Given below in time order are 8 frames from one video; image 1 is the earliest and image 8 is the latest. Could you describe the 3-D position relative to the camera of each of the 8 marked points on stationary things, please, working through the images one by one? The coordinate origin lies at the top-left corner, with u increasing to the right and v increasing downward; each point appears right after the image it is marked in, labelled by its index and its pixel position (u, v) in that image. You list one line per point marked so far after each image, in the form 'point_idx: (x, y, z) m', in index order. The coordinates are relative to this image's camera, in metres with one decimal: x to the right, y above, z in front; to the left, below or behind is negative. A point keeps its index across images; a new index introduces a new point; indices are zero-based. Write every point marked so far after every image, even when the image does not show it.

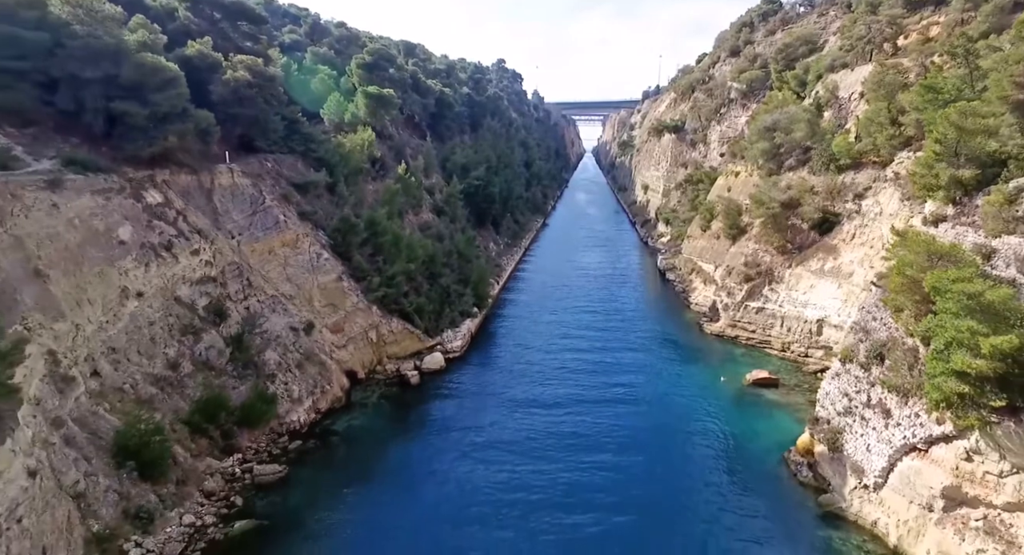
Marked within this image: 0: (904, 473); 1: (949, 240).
0: (+10.8, -5.4, +15.2) m
1: (+14.1, +1.2, +17.9) m
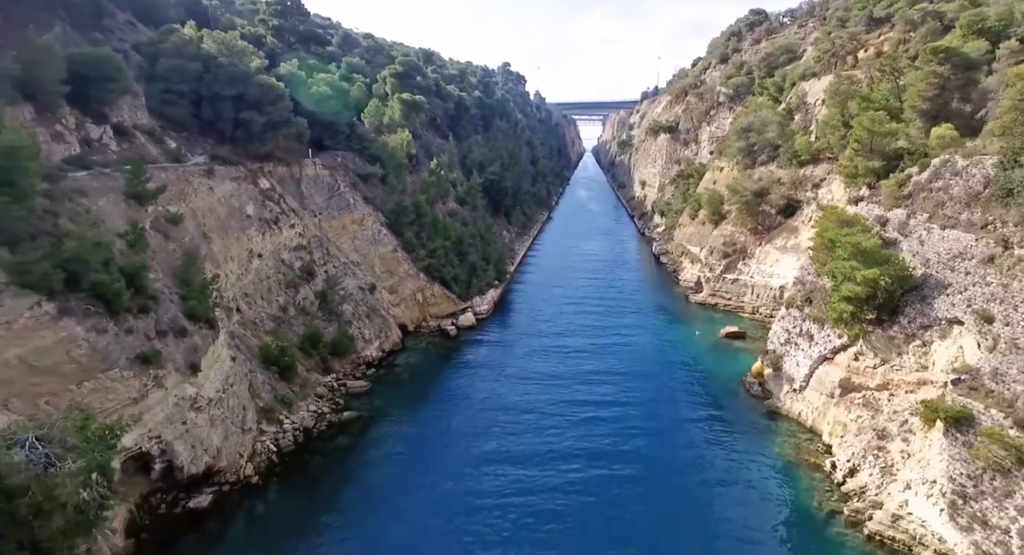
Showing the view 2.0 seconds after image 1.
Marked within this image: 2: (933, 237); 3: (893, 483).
0: (+12.0, -3.8, +21.8) m
1: (+15.3, +2.8, +24.4) m
2: (+14.9, +1.4, +19.6) m
3: (+11.1, -6.0, +16.3) m
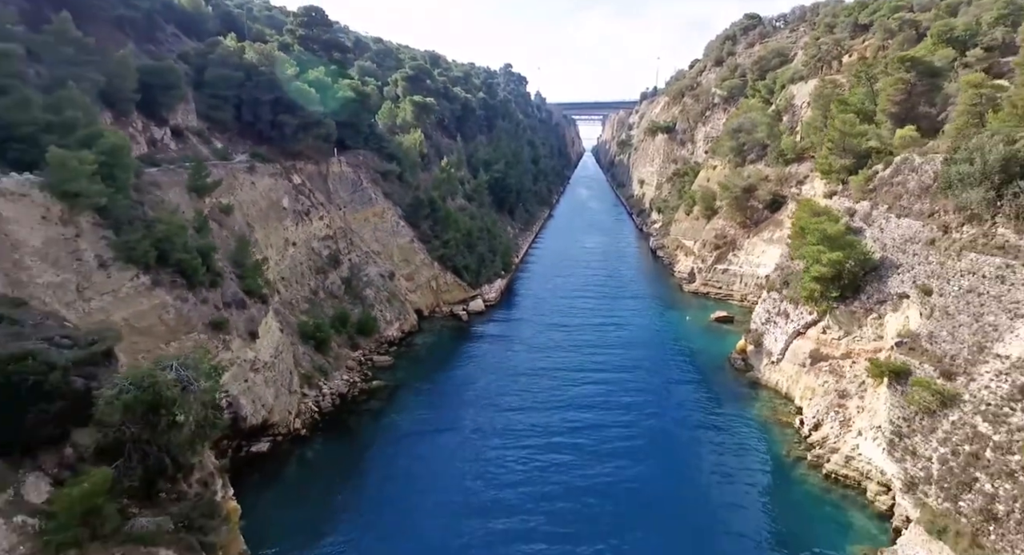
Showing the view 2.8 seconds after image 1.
0: (+12.4, -3.1, +24.7) m
1: (+15.7, +3.5, +27.3) m
2: (+15.3, +2.1, +22.5) m
3: (+11.6, -5.3, +19.2) m
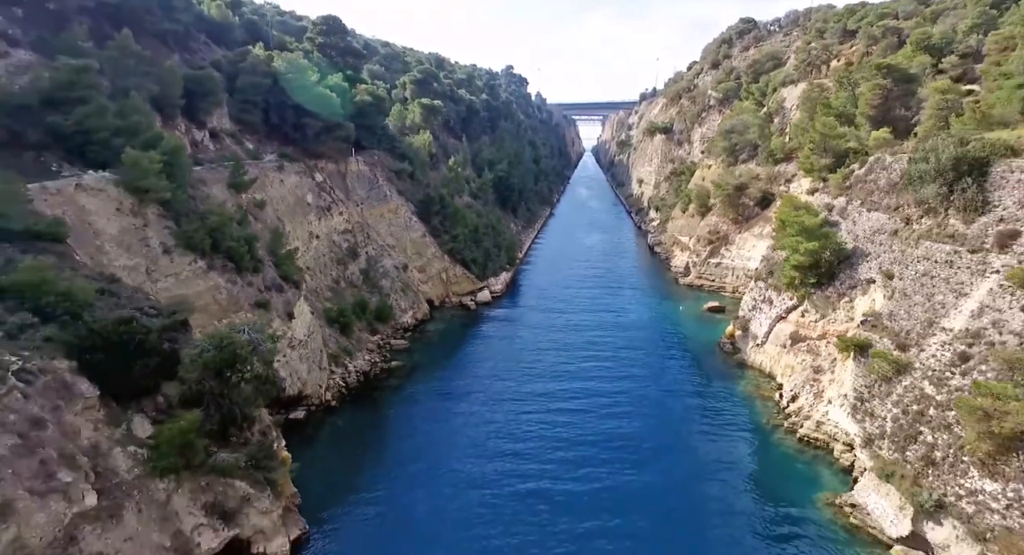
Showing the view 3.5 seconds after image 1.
0: (+12.8, -2.6, +27.0) m
1: (+16.0, +4.0, +29.7) m
2: (+15.6, +2.7, +24.9) m
3: (+11.9, -4.8, +21.6) m
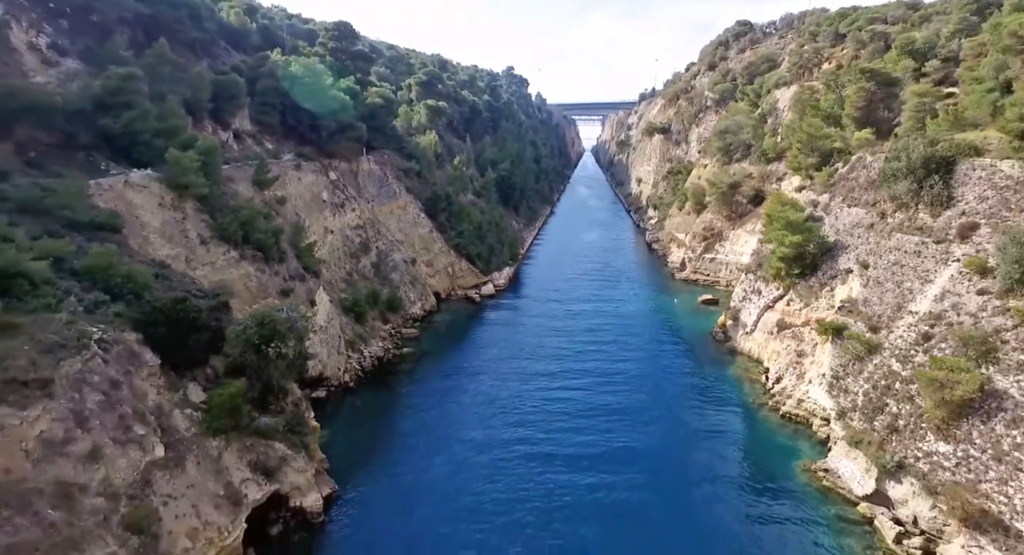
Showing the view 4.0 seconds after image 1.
0: (+13.0, -2.2, +28.9) m
1: (+16.3, +4.4, +31.5) m
2: (+15.9, +3.1, +26.7) m
3: (+12.1, -4.4, +23.4) m
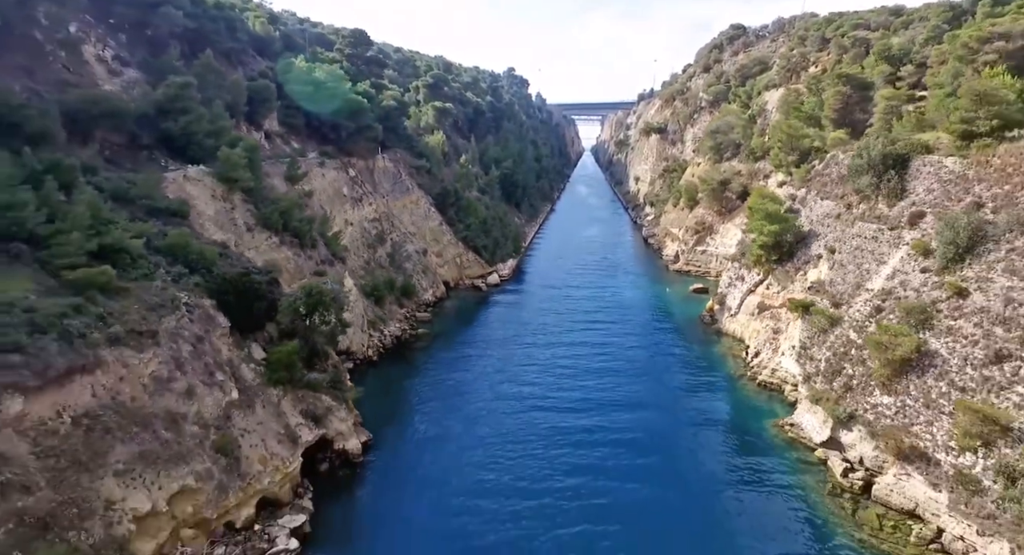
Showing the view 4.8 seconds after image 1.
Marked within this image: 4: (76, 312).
0: (+13.3, -1.4, +31.8) m
1: (+16.6, +5.2, +34.4) m
2: (+16.2, +3.8, +29.6) m
3: (+12.5, -3.6, +26.3) m
4: (-10.3, -0.8, +13.2) m
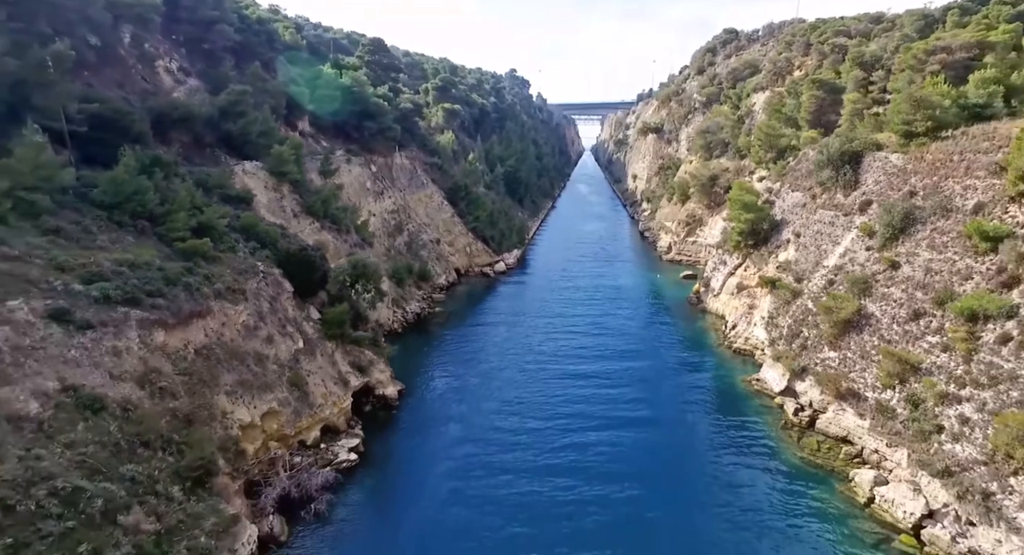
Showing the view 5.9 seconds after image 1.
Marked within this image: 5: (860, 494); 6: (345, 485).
0: (+13.7, -0.4, +35.7) m
1: (+17.0, +6.2, +38.3) m
2: (+16.6, +4.8, +33.5) m
3: (+12.9, -2.6, +30.2) m
4: (-9.9, +0.2, +17.1) m
5: (+10.5, -6.6, +16.9) m
6: (-5.2, -6.4, +17.4) m
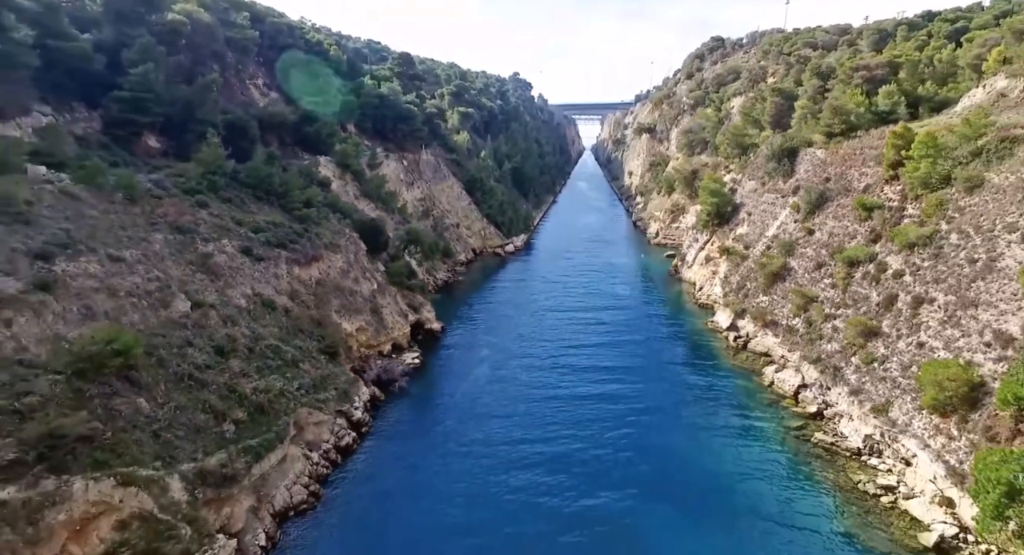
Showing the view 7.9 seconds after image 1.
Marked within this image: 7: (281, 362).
0: (+14.5, +1.6, +43.5) m
1: (+17.8, +8.2, +46.0) m
2: (+17.3, +6.8, +41.3) m
3: (+13.6, -0.7, +38.0) m
4: (-9.2, +2.1, +25.0) m
5: (+11.3, -4.6, +24.7) m
6: (-4.5, -4.5, +25.2) m
7: (-7.7, -2.8, +18.5) m
